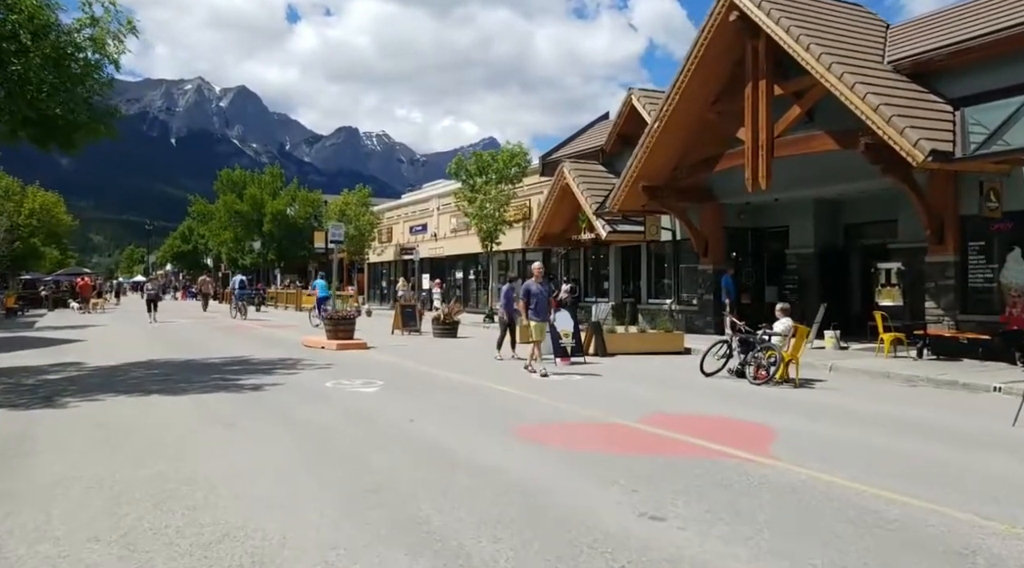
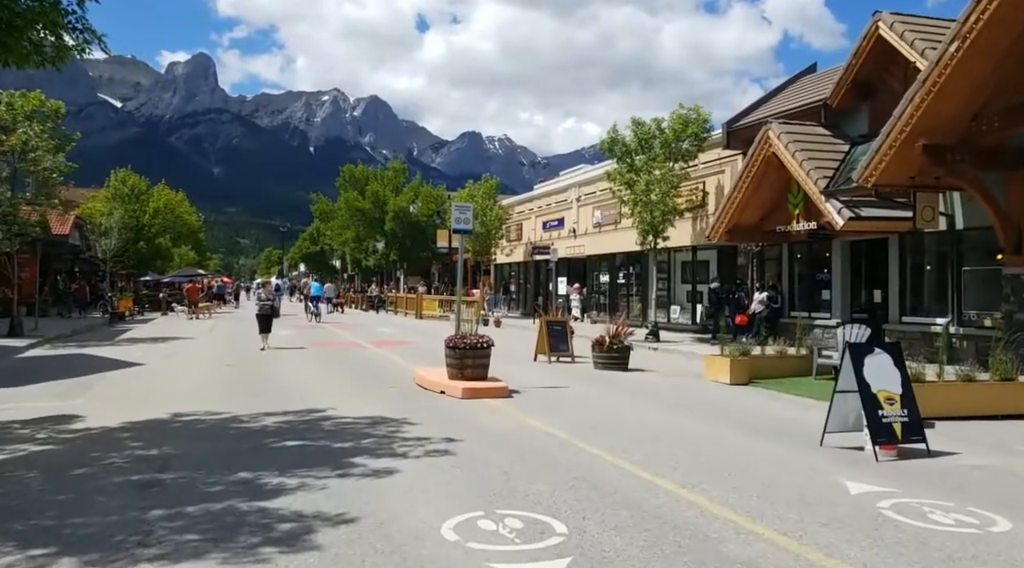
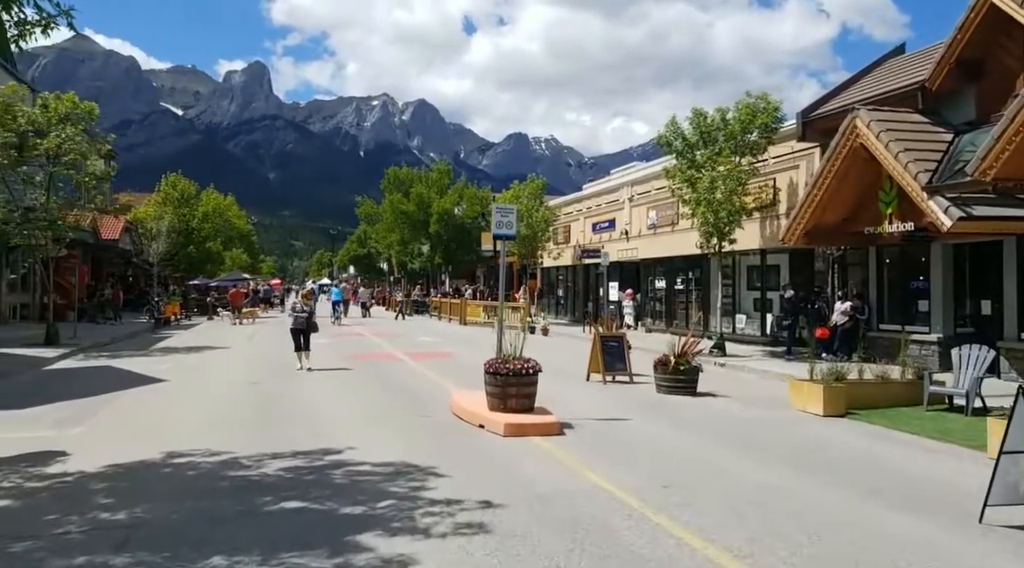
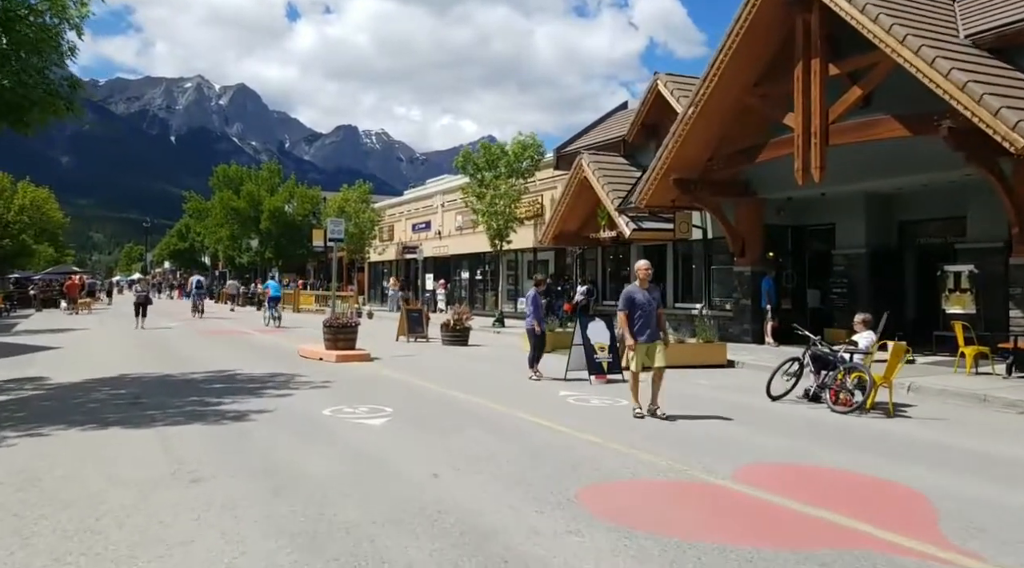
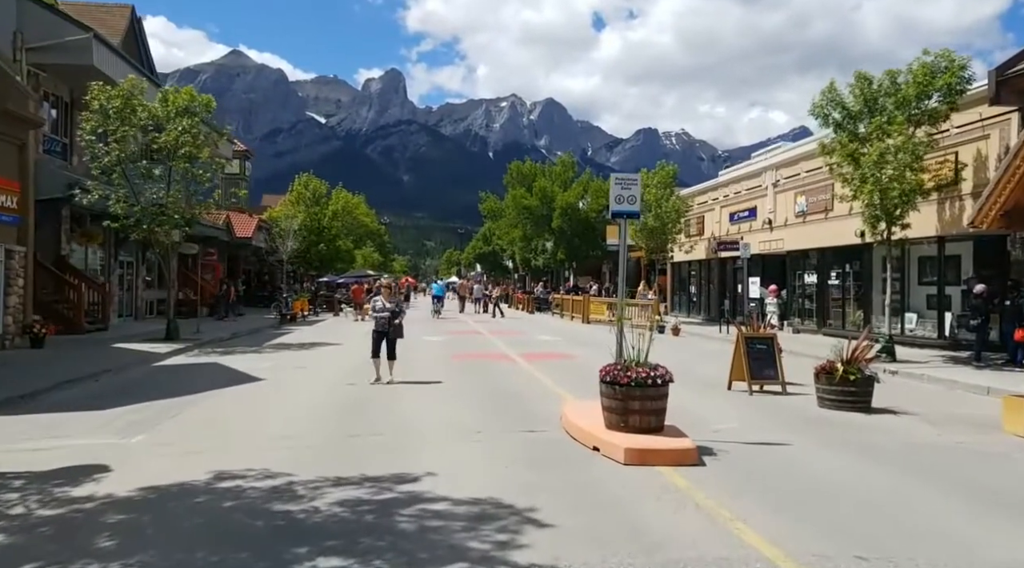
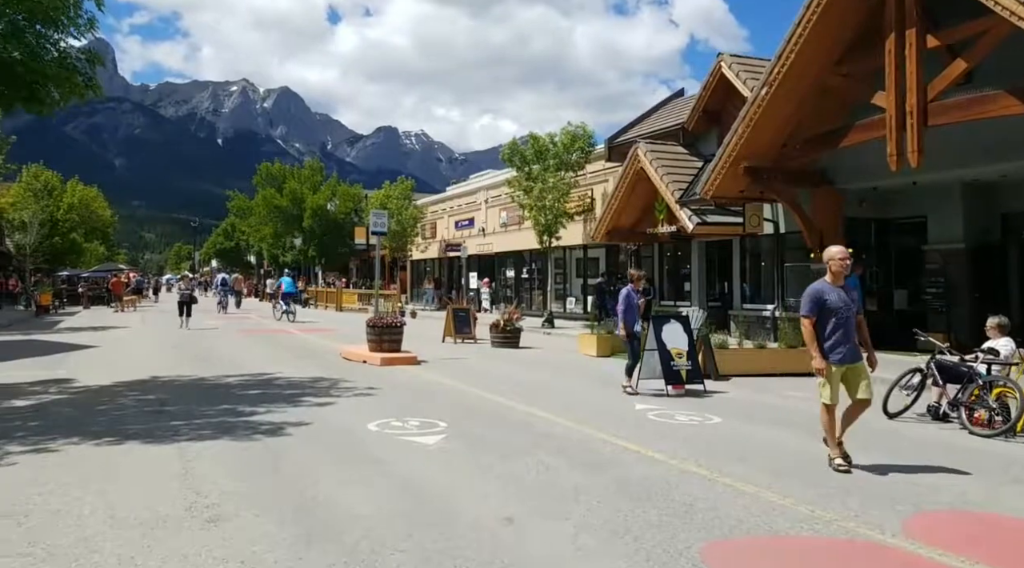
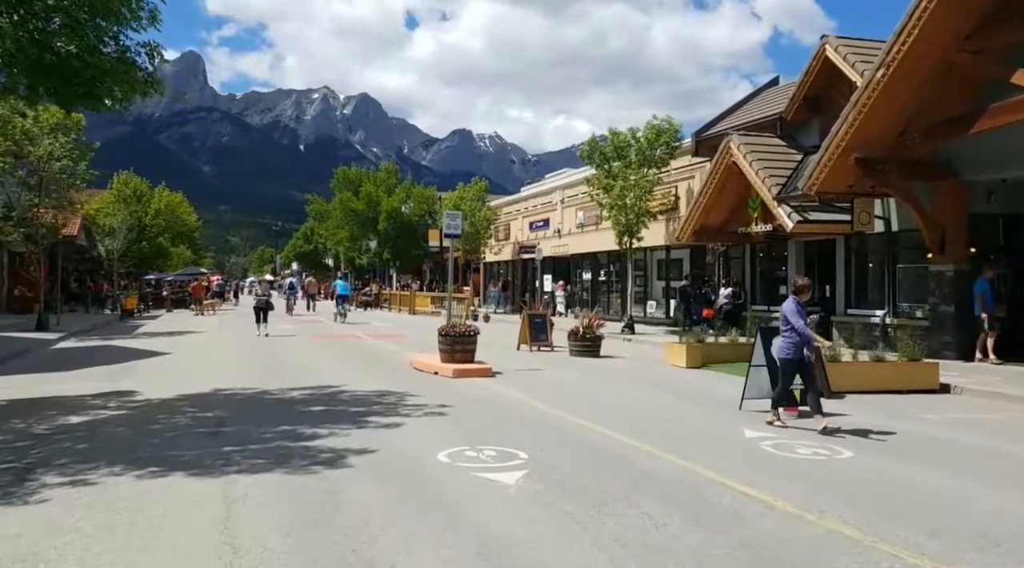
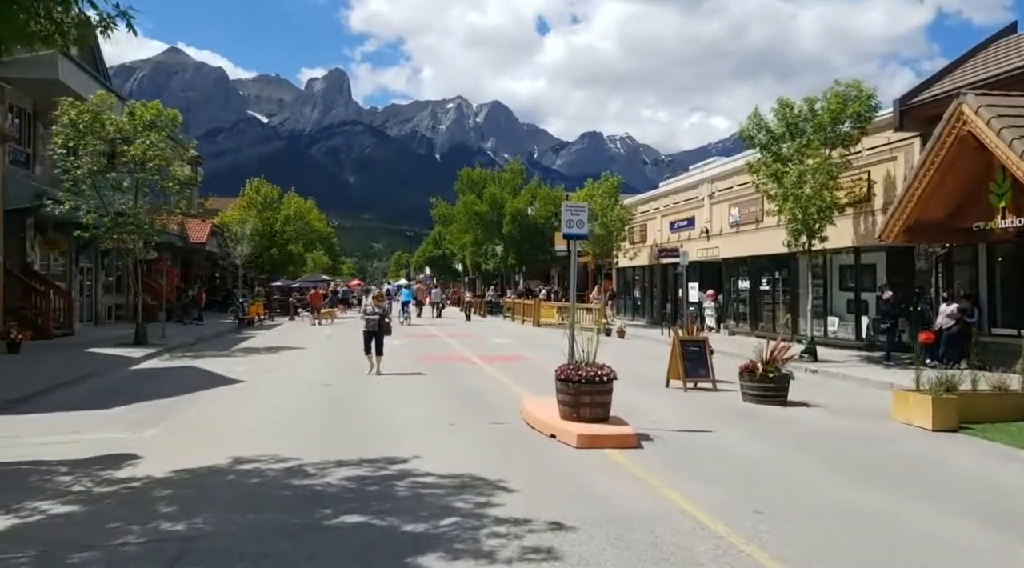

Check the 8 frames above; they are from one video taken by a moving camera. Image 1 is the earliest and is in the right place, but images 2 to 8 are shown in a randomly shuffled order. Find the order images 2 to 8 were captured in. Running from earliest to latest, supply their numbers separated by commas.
4, 6, 7, 2, 3, 8, 5
